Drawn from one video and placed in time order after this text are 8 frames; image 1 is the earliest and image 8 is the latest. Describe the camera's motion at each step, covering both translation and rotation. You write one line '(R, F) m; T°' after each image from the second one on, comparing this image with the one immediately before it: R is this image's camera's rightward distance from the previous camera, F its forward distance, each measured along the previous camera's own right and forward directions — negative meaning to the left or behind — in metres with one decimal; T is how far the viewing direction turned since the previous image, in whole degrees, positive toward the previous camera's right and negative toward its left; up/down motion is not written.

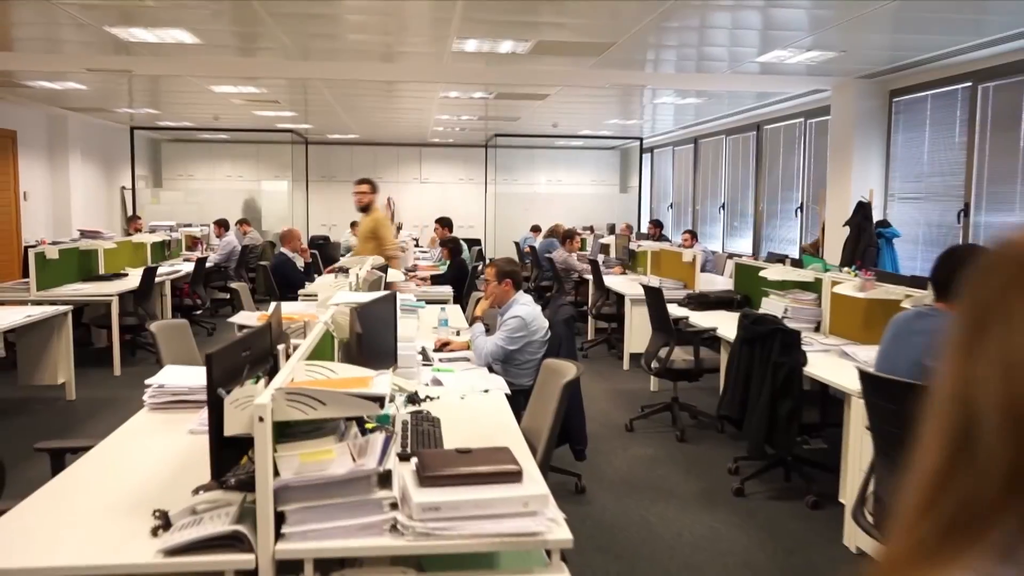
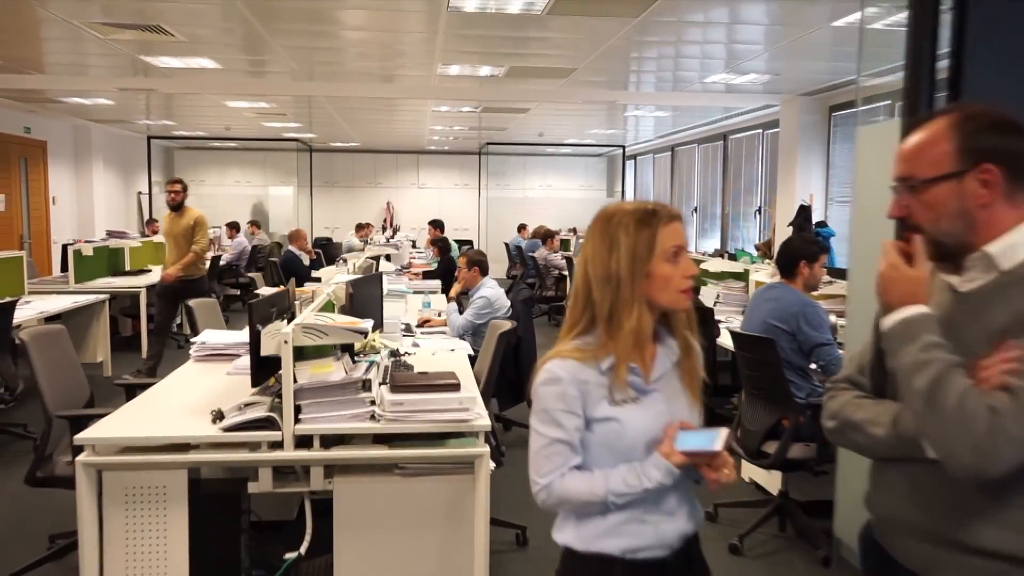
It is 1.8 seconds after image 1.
(+0.2, -0.8) m; 0°
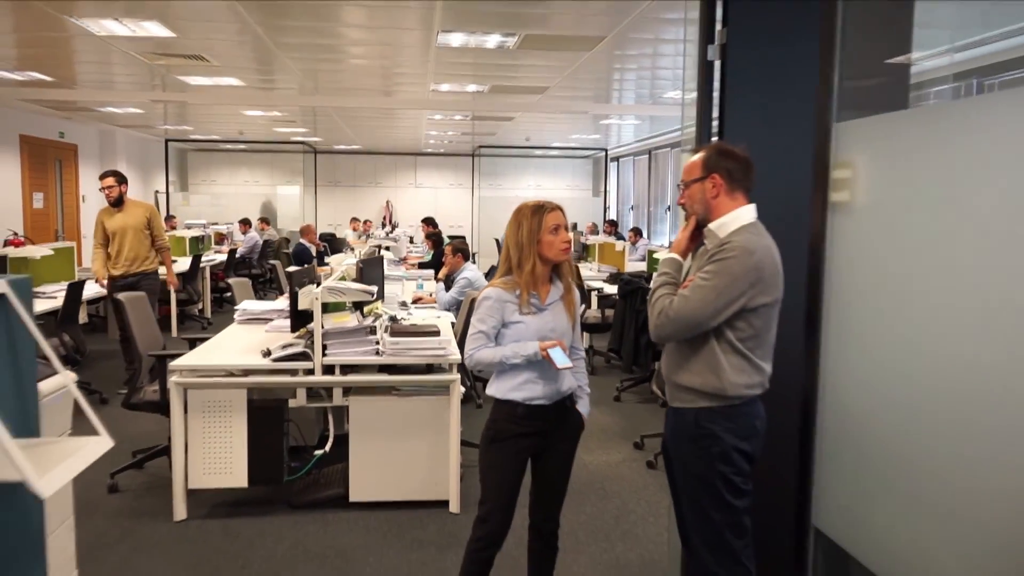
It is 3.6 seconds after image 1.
(+0.1, -0.9) m; 0°
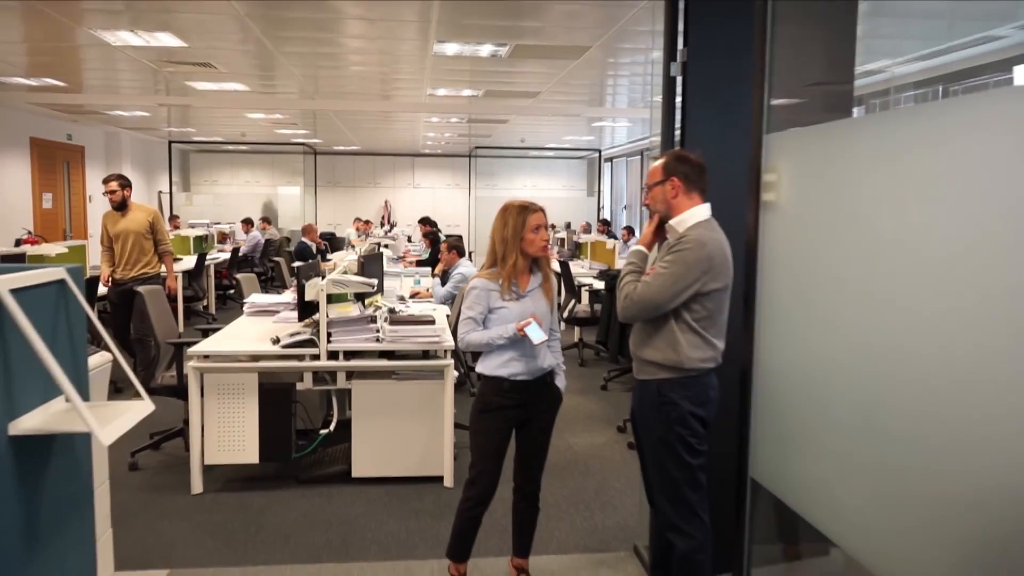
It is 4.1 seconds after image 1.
(0.0, -0.3) m; 0°
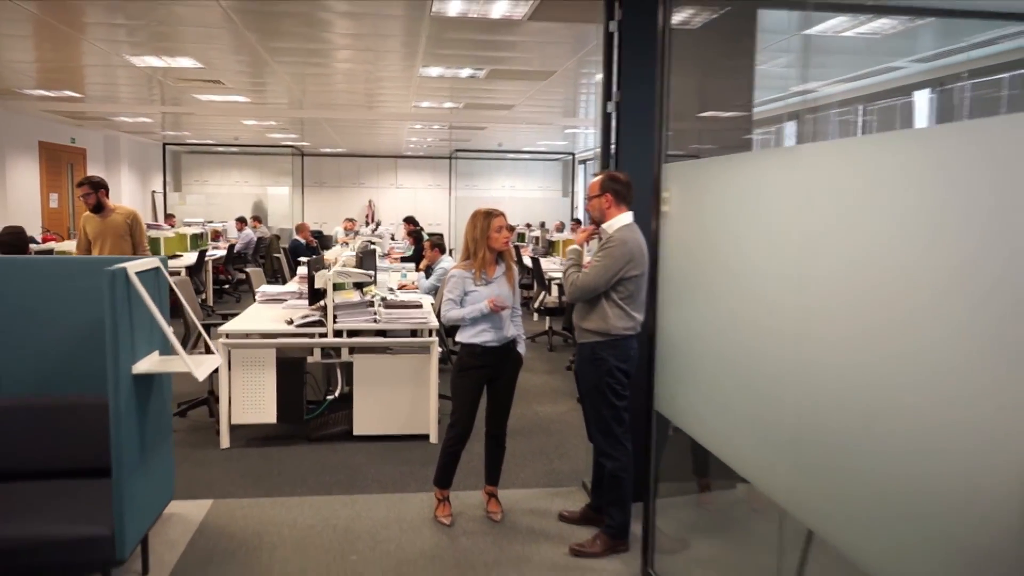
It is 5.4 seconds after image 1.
(0.0, -0.7) m; +1°
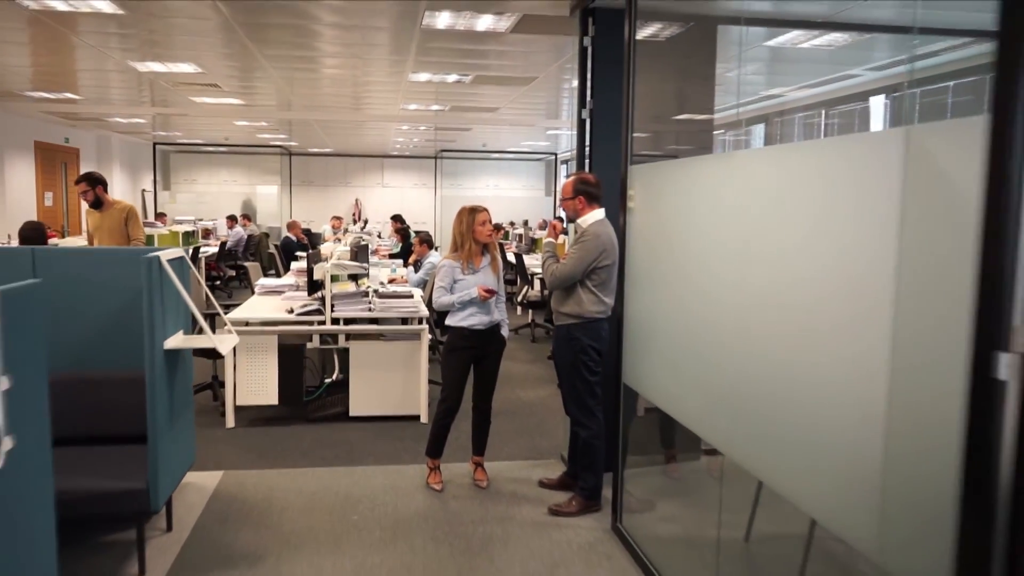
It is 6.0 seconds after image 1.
(0.0, -0.4) m; +1°
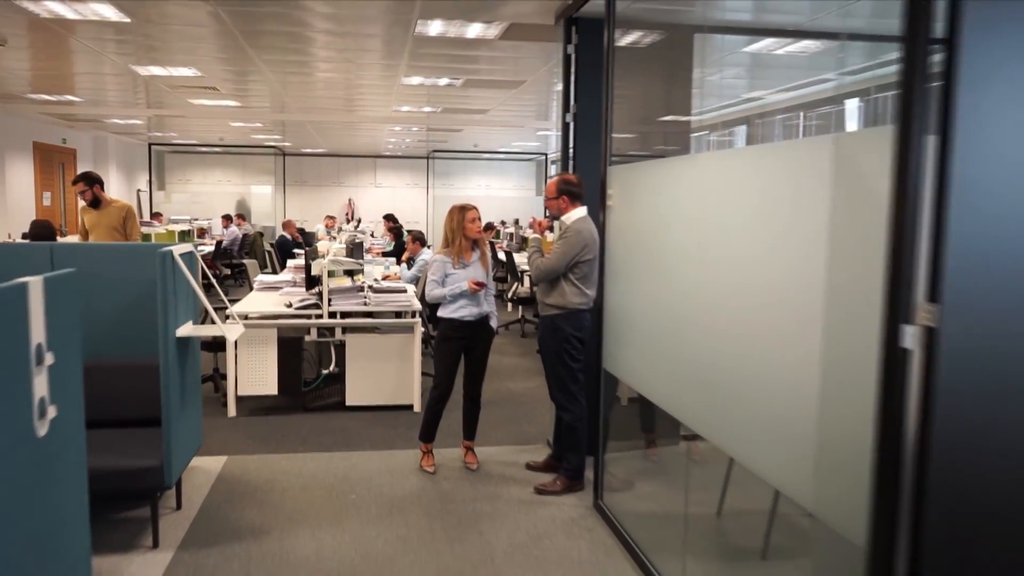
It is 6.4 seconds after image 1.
(0.0, -0.2) m; +1°
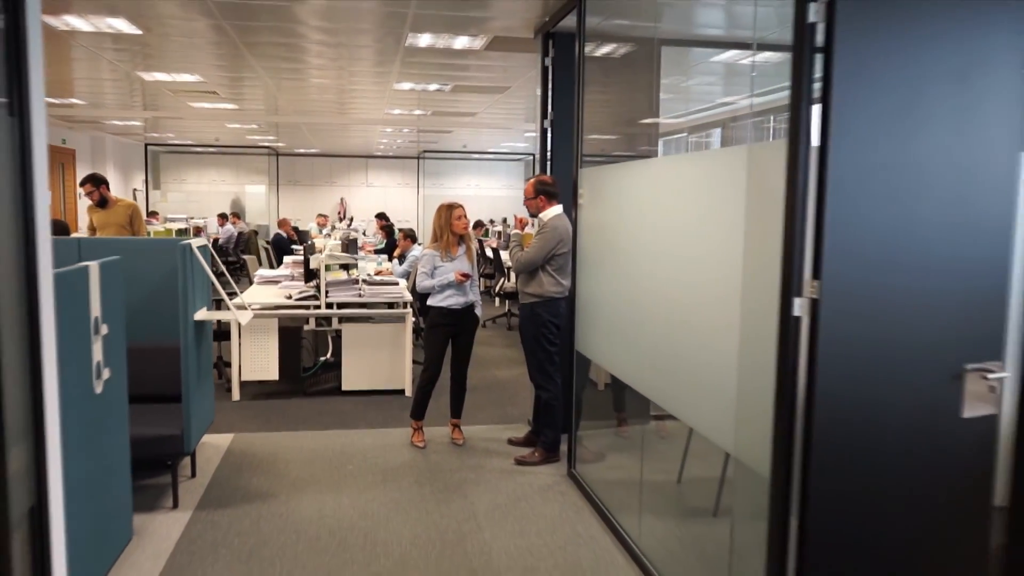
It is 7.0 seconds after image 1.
(0.0, -0.4) m; +1°
